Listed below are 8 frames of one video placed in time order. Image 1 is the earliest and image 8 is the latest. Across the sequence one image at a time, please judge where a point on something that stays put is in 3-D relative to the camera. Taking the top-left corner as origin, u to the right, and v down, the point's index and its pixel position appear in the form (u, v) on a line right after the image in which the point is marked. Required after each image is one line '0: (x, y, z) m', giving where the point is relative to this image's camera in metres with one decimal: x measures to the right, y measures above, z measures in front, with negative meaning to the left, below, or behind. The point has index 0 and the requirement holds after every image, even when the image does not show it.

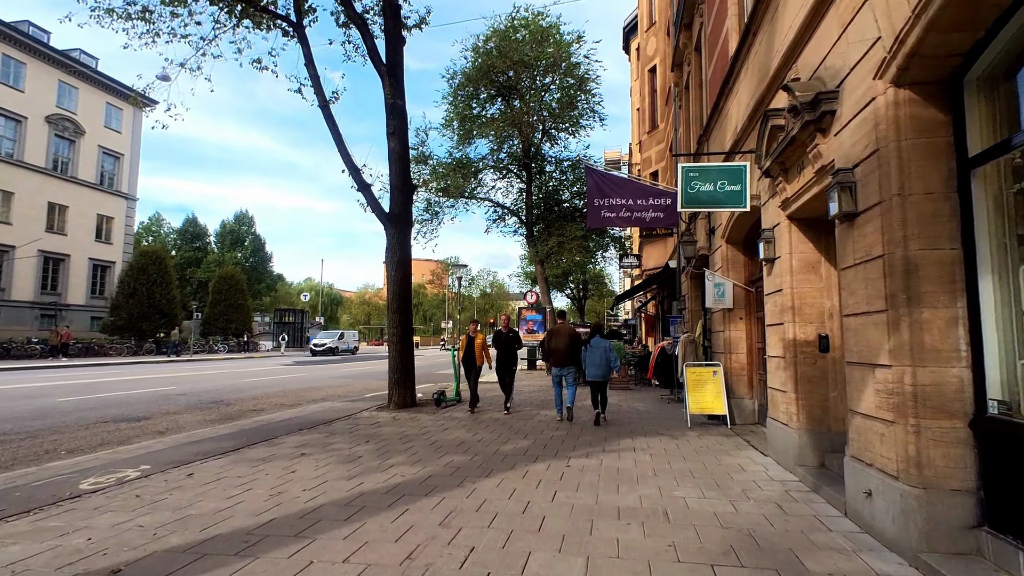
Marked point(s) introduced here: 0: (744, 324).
0: (+3.9, -0.6, +9.3) m
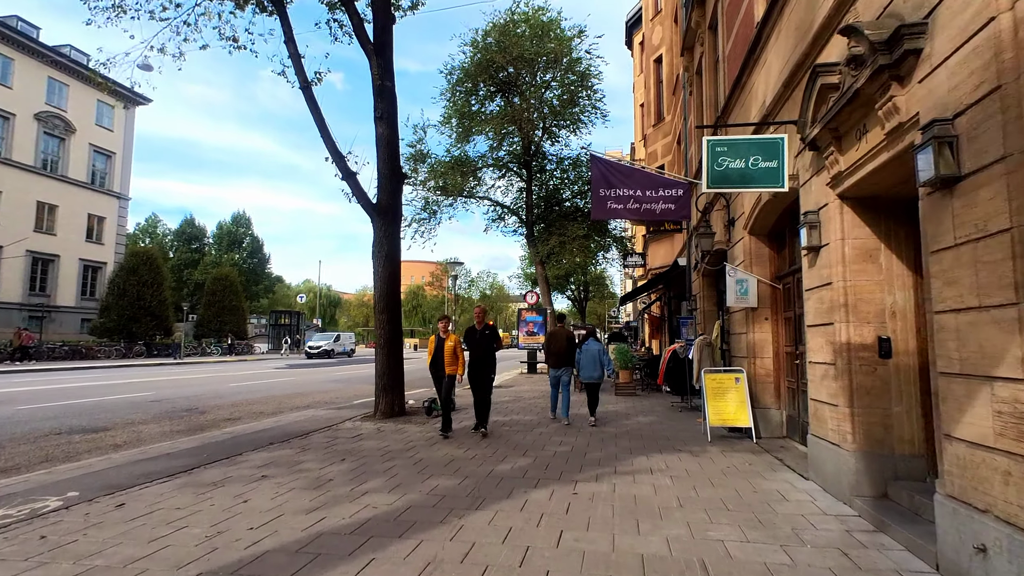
0: (+3.9, -0.6, +8.3) m
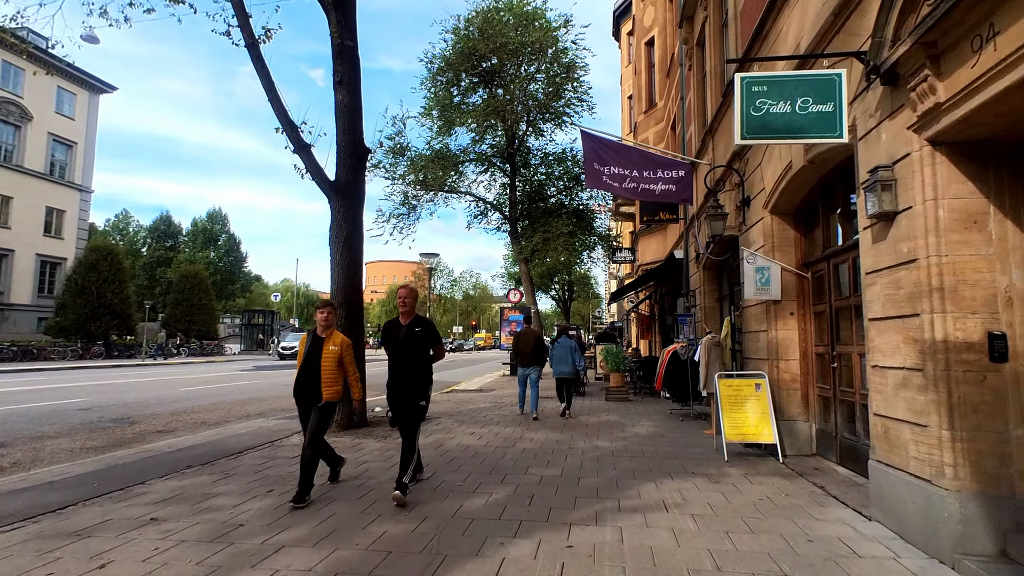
0: (+3.6, -0.4, +6.9) m
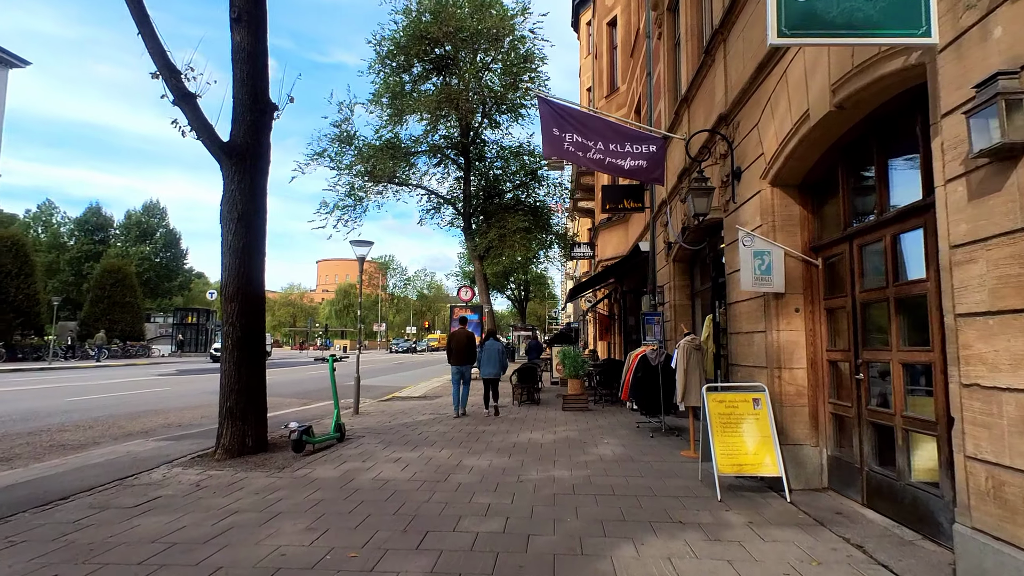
0: (+2.9, -0.3, +5.5) m
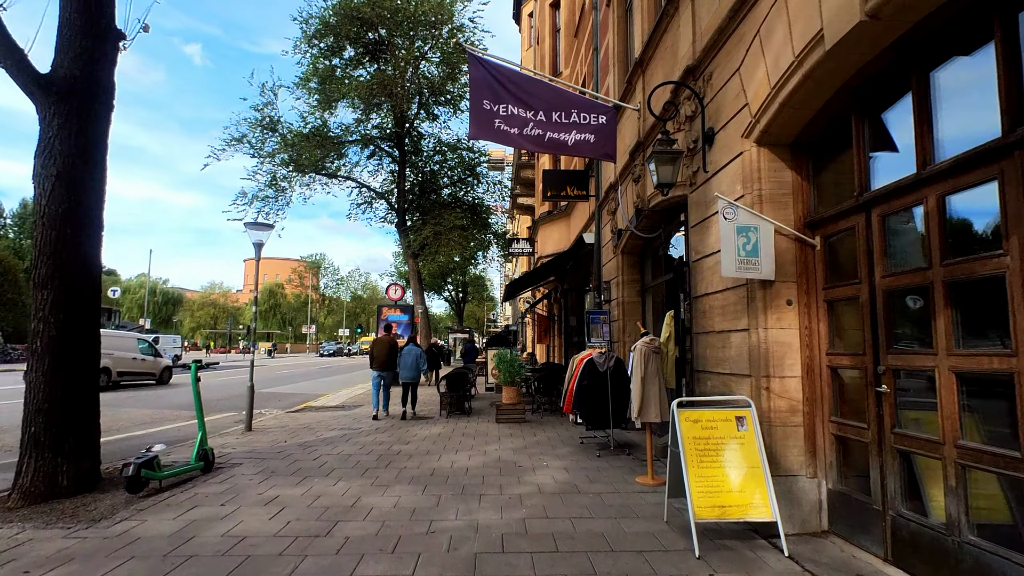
0: (+2.2, -0.2, +4.3) m
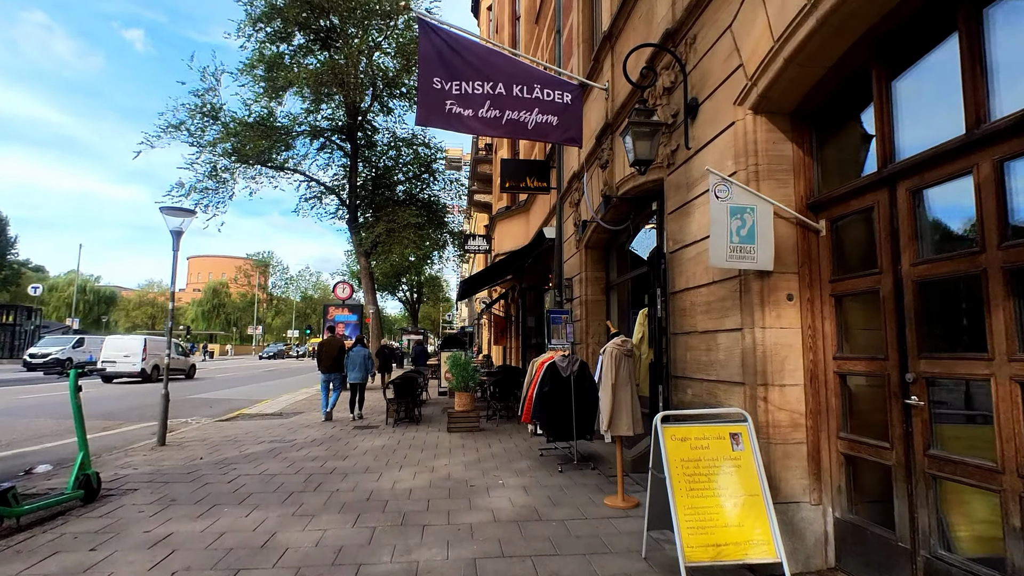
0: (+1.9, -0.2, +3.7) m
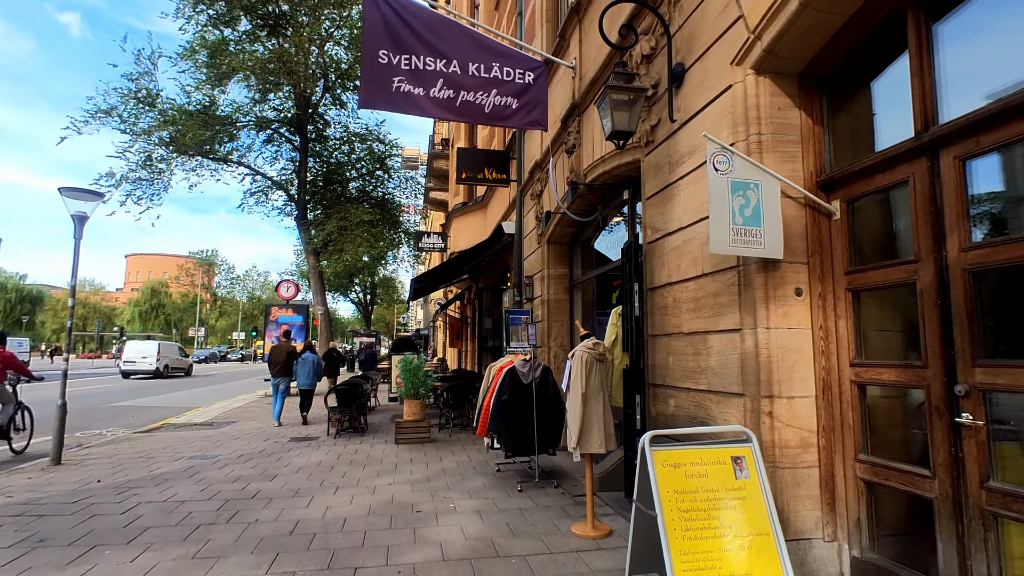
0: (+1.7, -0.1, +3.1) m
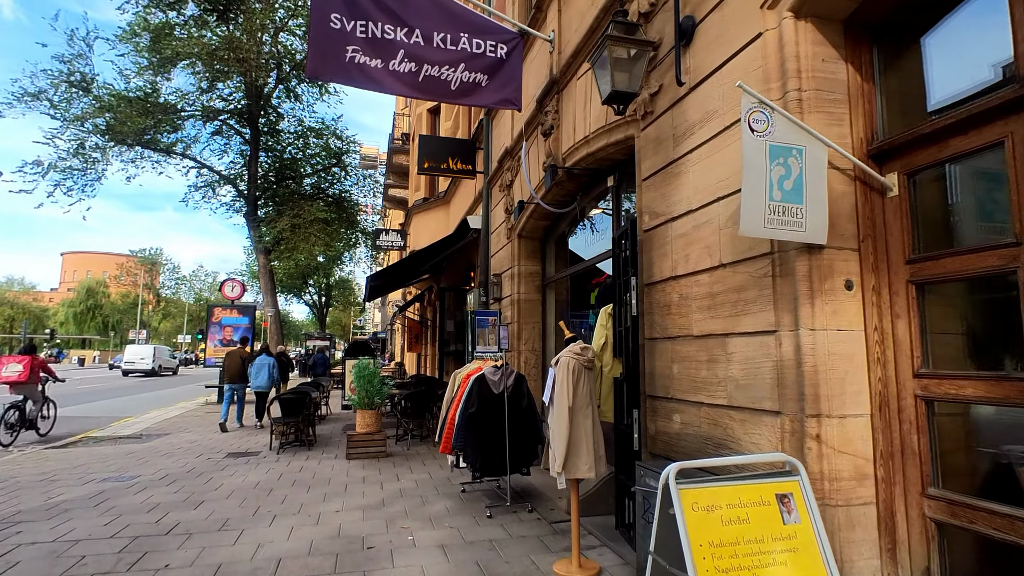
0: (+1.6, -0.1, +2.5) m
